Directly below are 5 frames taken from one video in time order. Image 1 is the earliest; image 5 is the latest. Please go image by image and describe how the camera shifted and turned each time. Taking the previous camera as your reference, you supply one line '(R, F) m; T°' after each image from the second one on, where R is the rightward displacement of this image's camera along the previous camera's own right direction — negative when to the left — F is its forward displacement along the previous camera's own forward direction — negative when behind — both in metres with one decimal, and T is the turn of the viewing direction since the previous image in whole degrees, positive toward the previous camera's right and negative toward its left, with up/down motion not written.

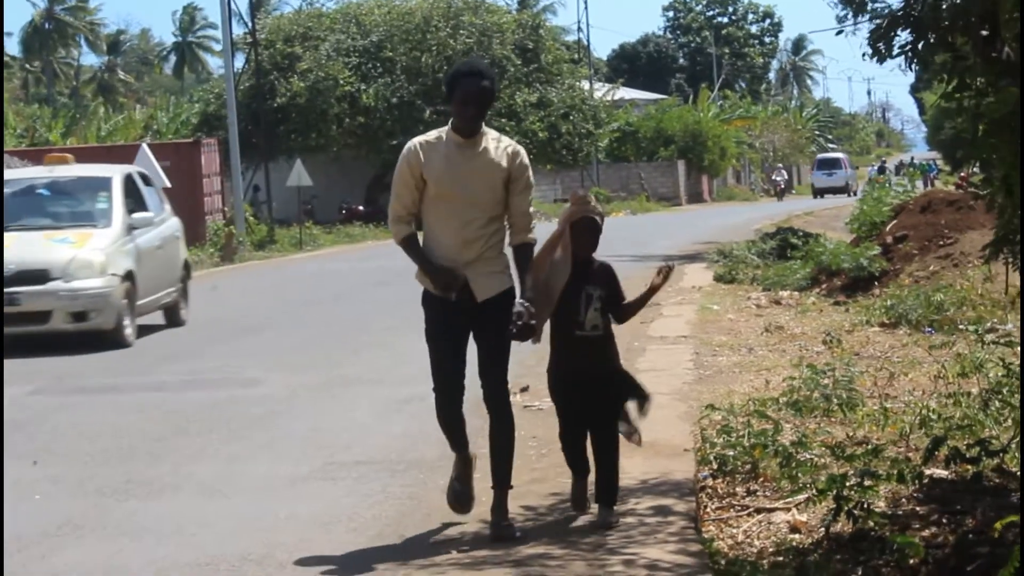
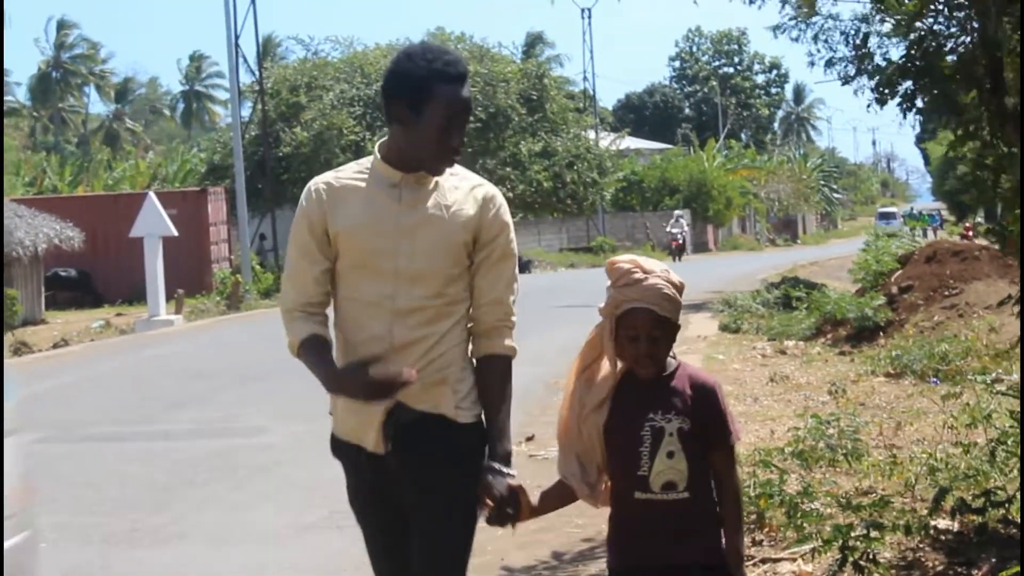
(0.0, 0.0) m; 0°
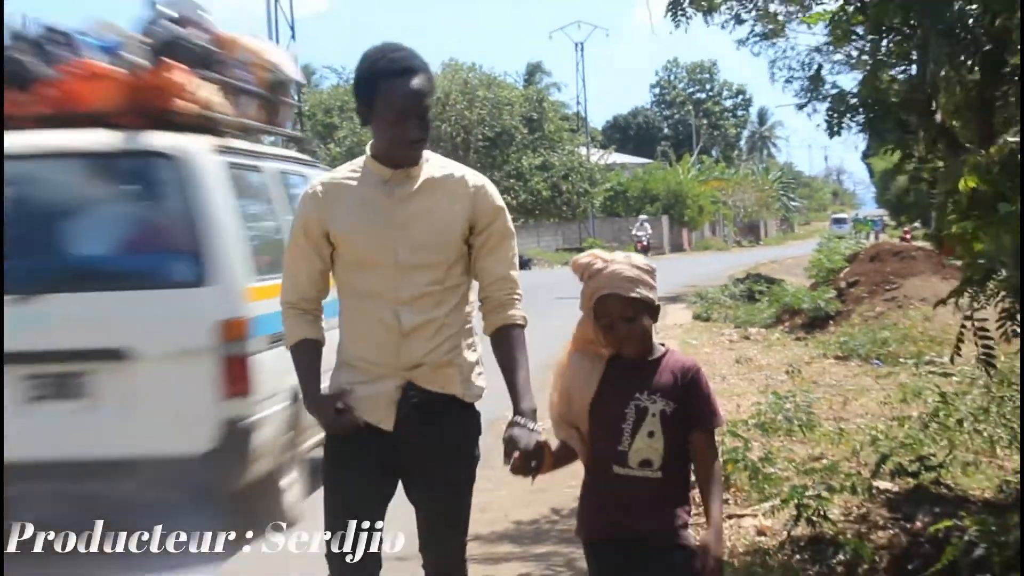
(0.0, -1.0) m; 0°
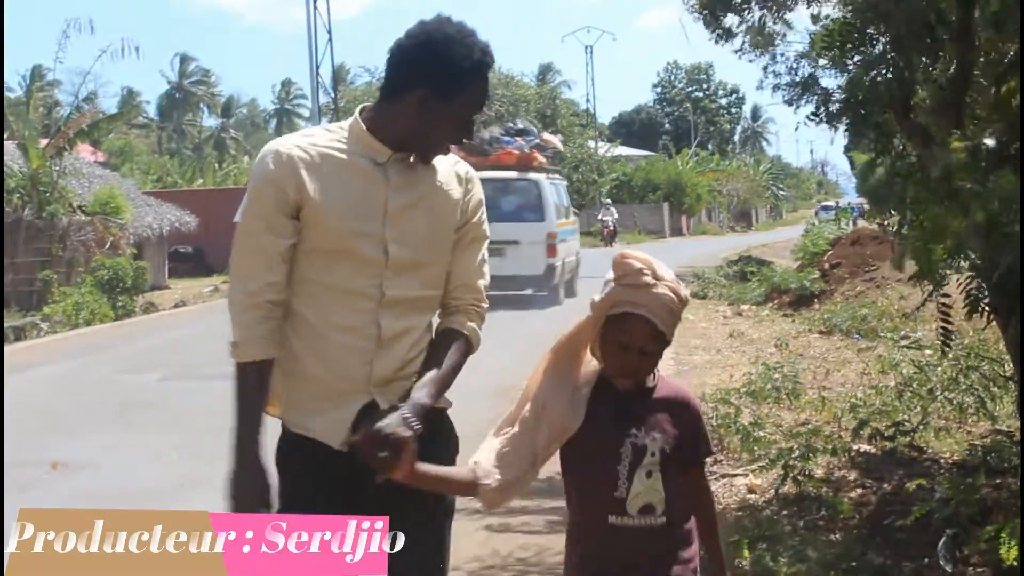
(-0.1, -0.7) m; 0°
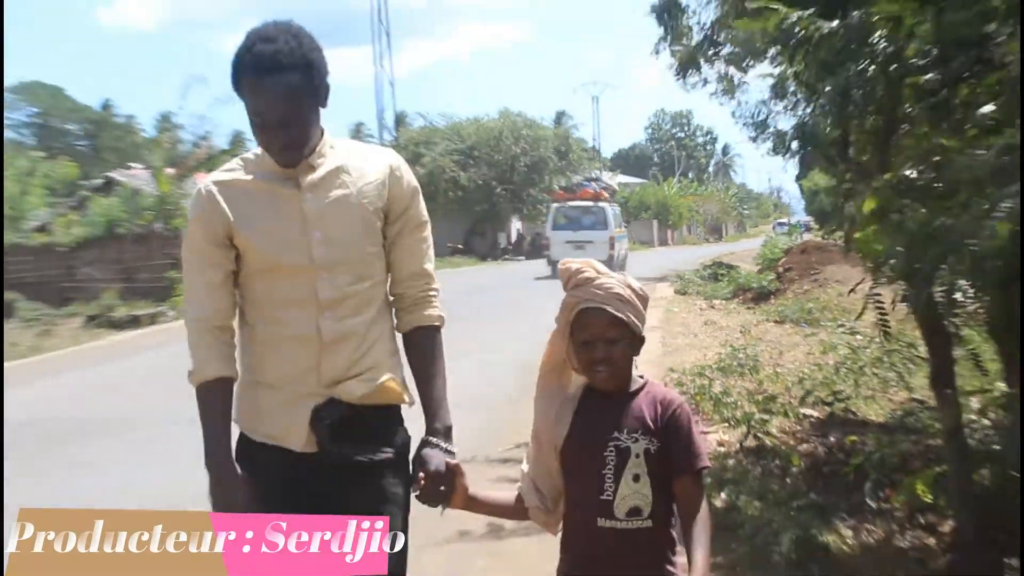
(-0.2, -2.1) m; 0°
